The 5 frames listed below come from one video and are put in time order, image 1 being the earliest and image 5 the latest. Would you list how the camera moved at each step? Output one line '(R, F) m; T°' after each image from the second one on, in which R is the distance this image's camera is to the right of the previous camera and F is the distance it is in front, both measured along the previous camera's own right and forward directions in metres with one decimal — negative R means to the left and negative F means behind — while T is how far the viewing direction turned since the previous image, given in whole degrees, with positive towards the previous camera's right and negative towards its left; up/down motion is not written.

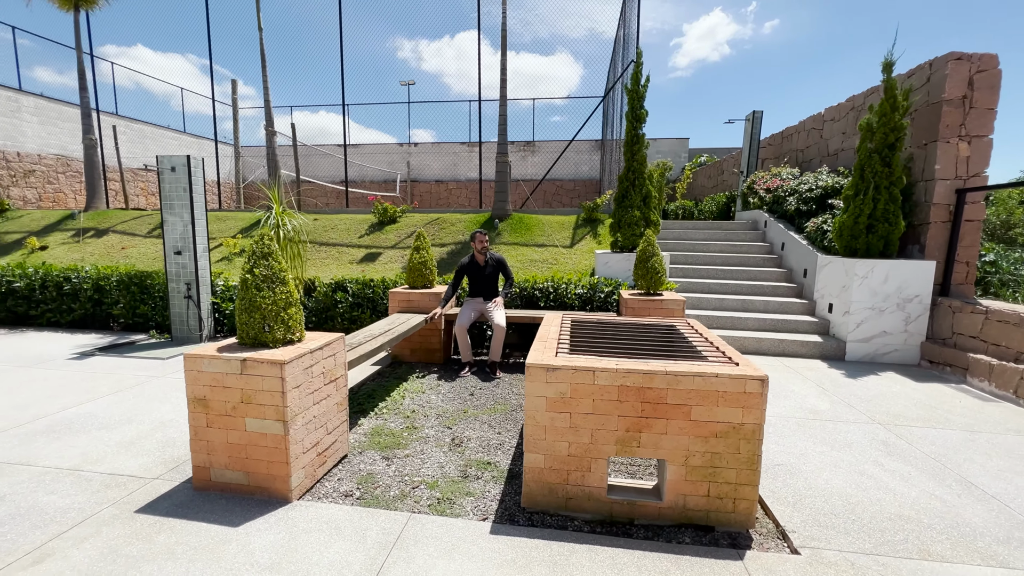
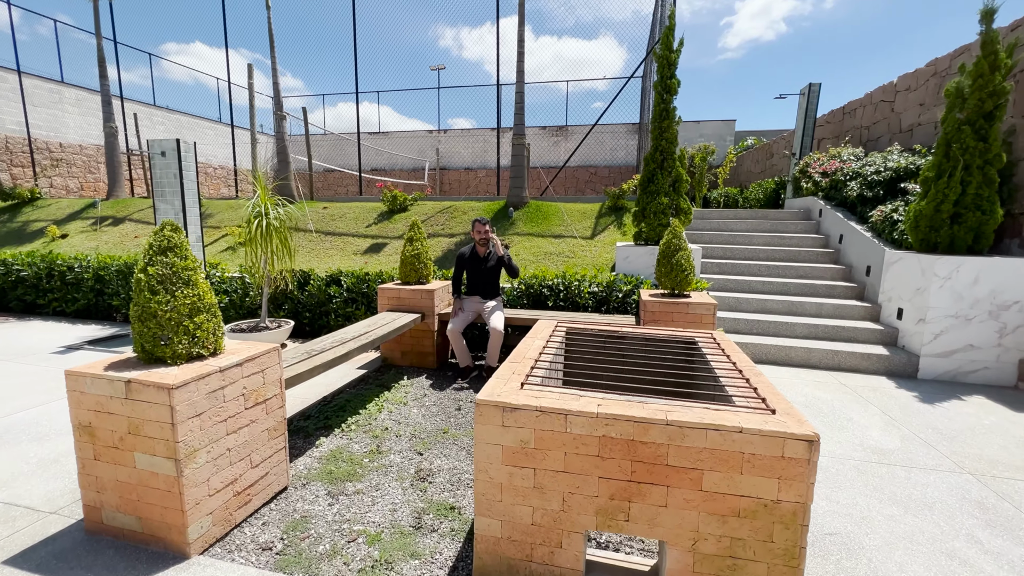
(+0.4, +0.7) m; -5°
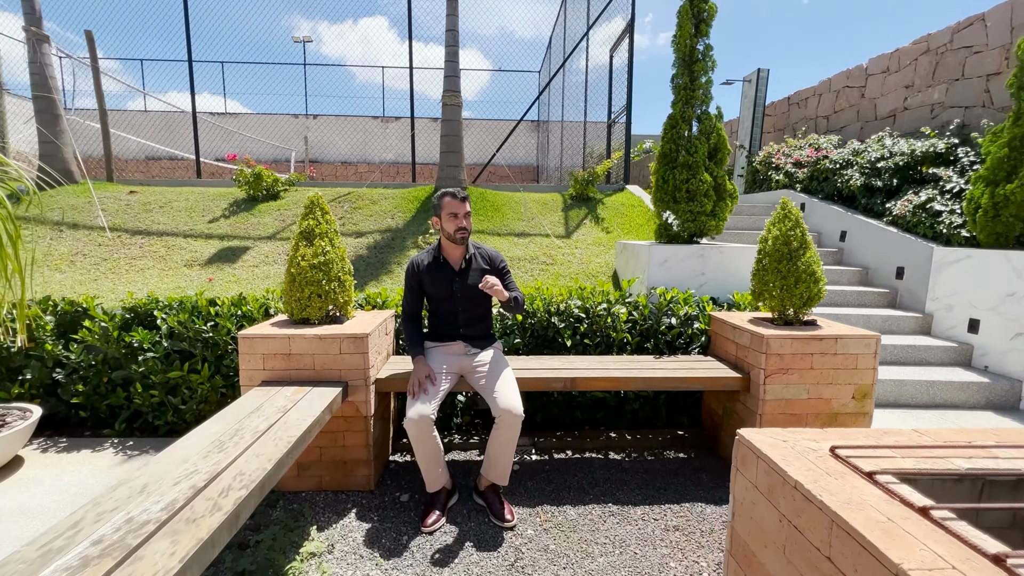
(-0.7, +2.2) m; +16°
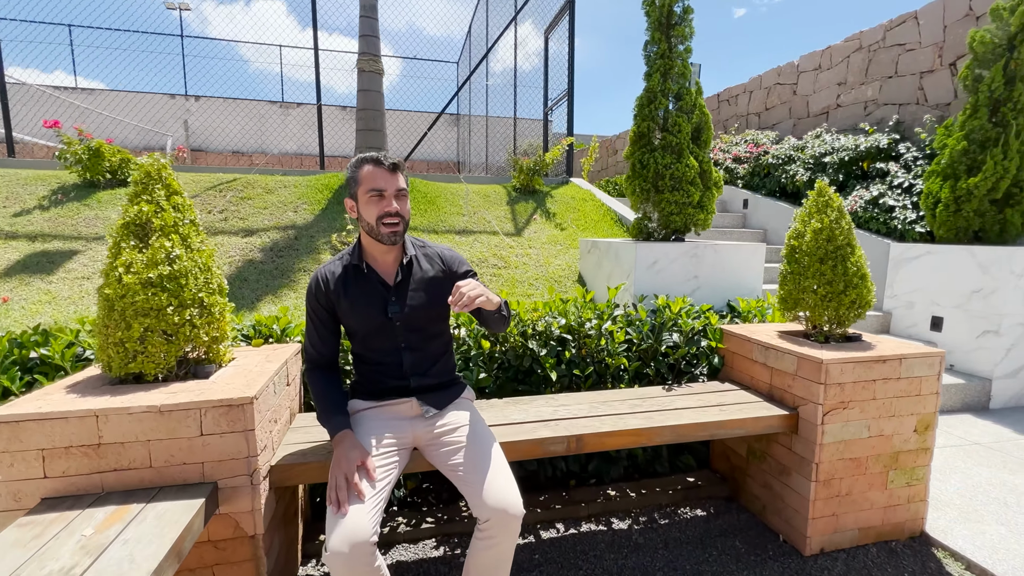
(-0.2, +0.8) m; +10°
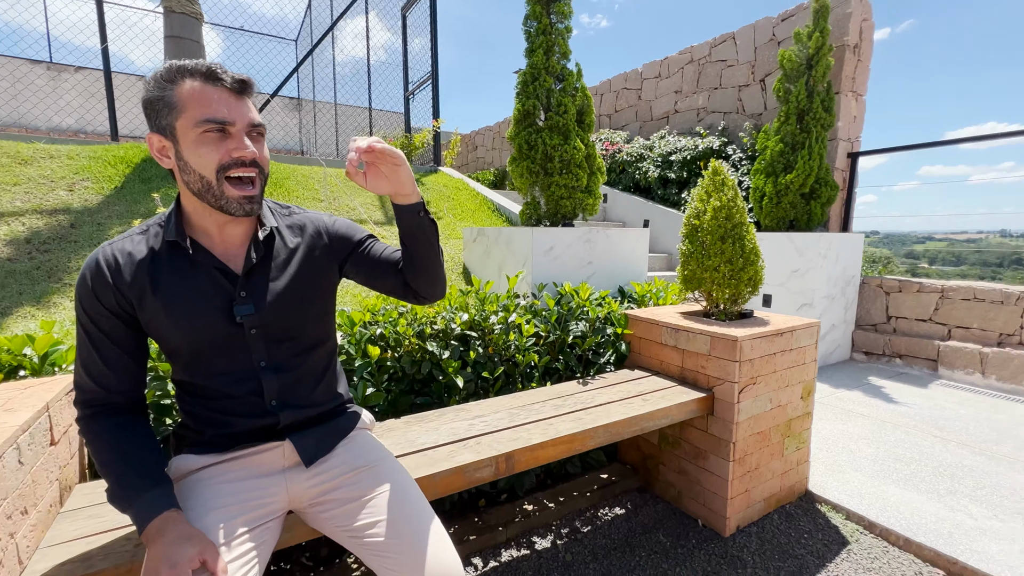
(-0.1, +0.4) m; +18°
